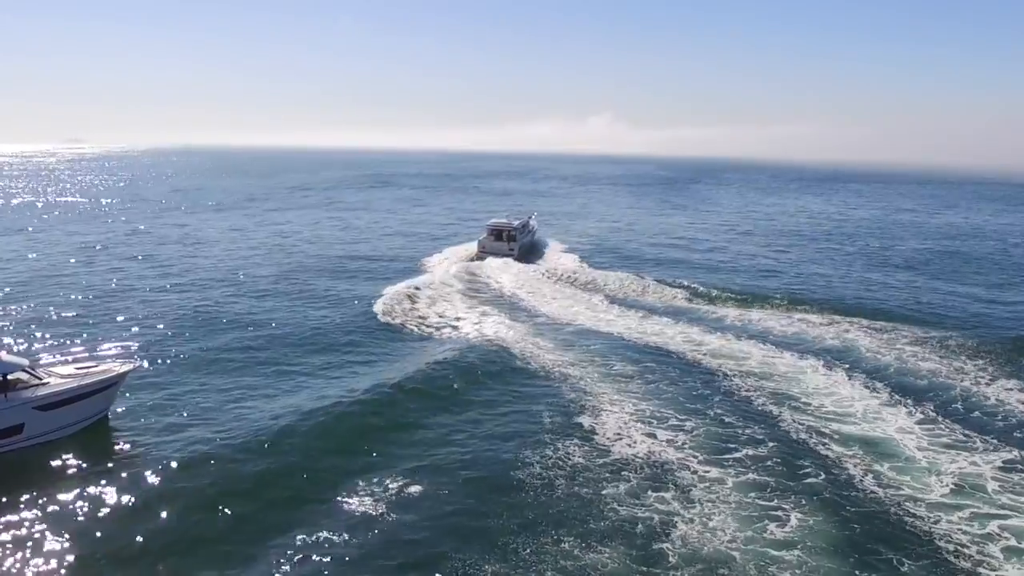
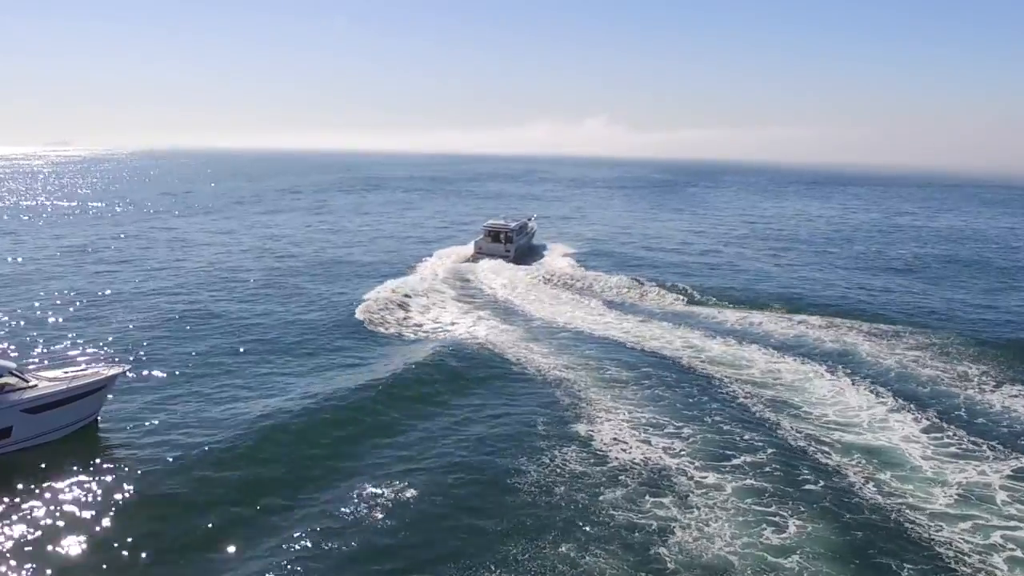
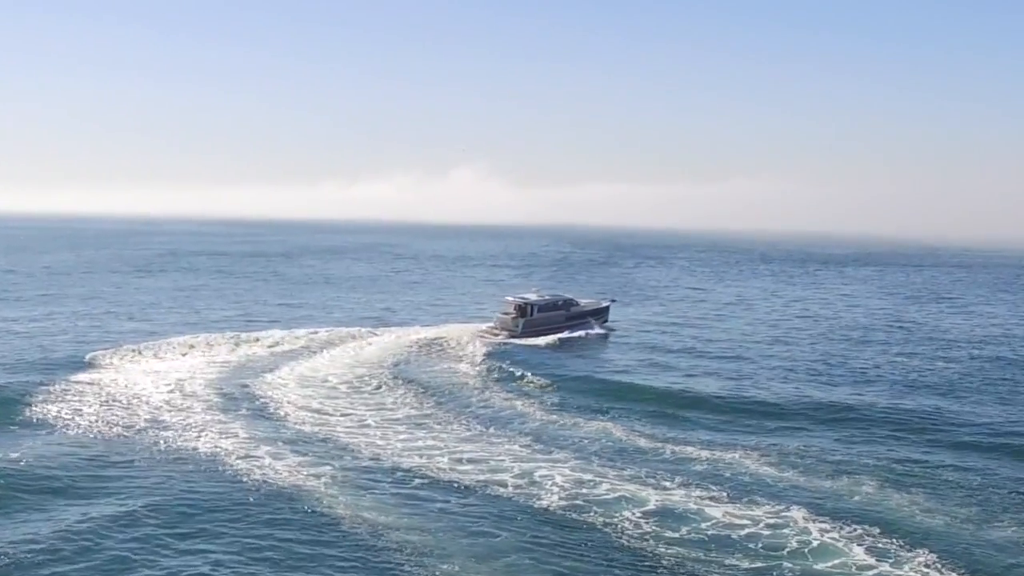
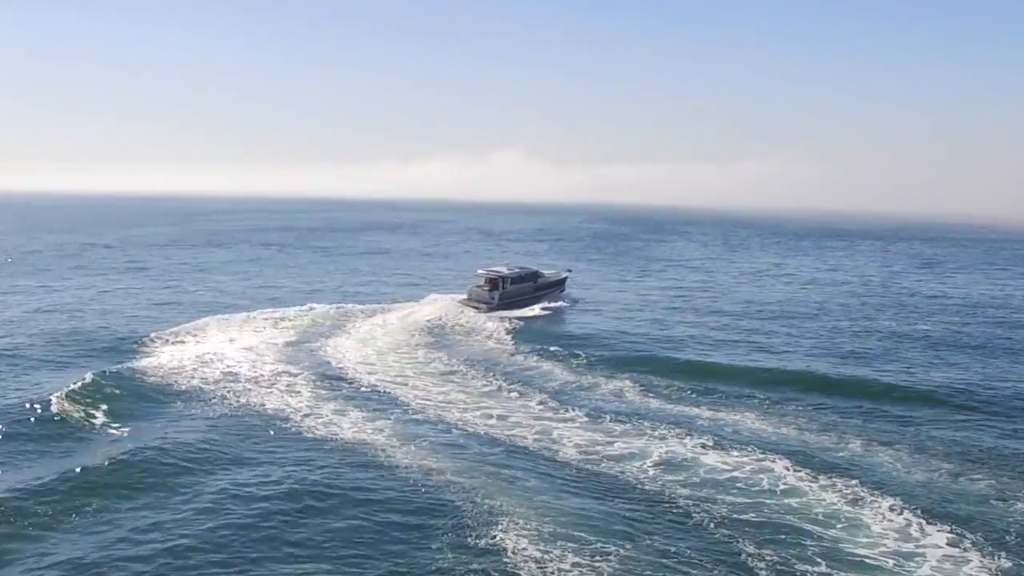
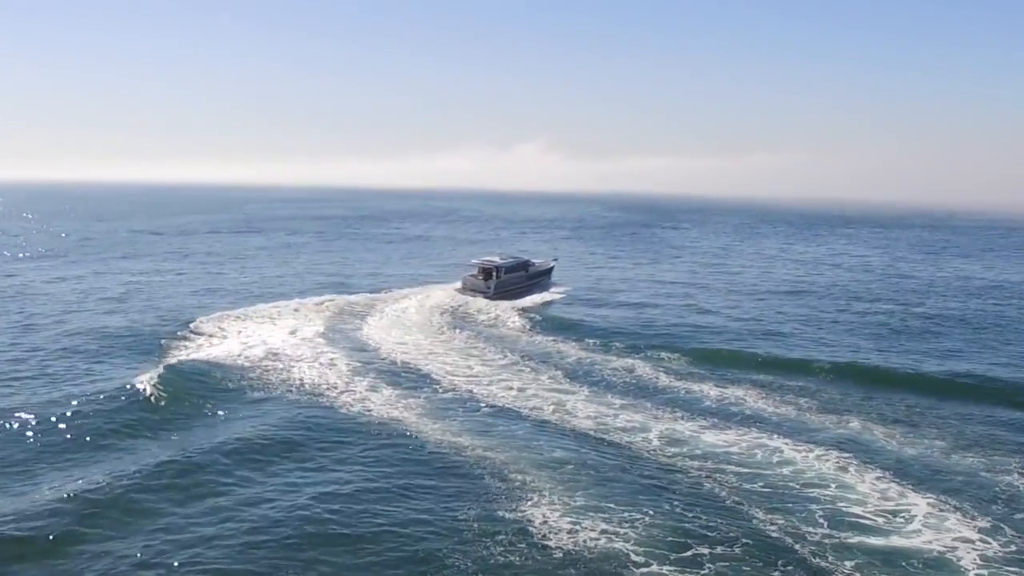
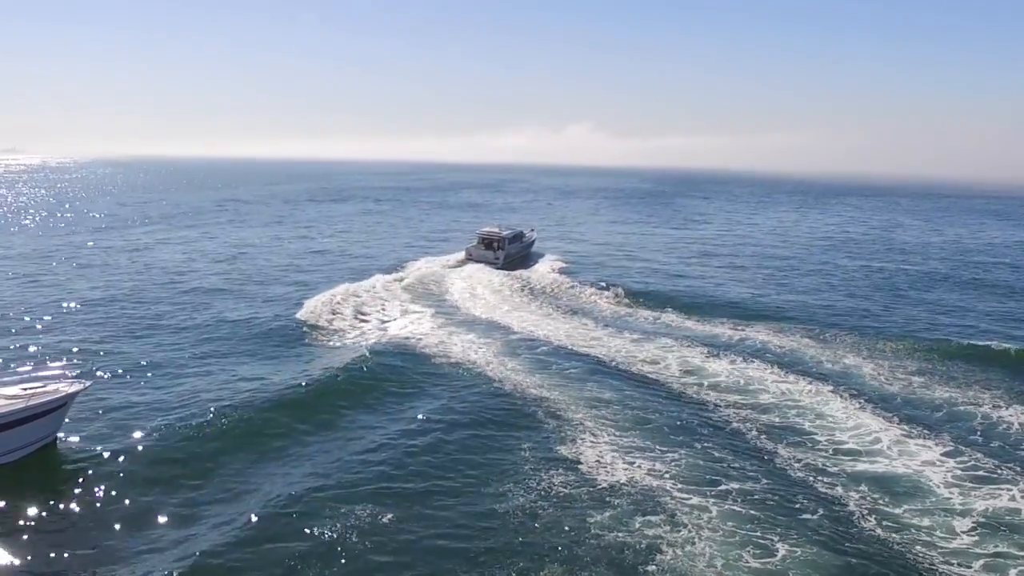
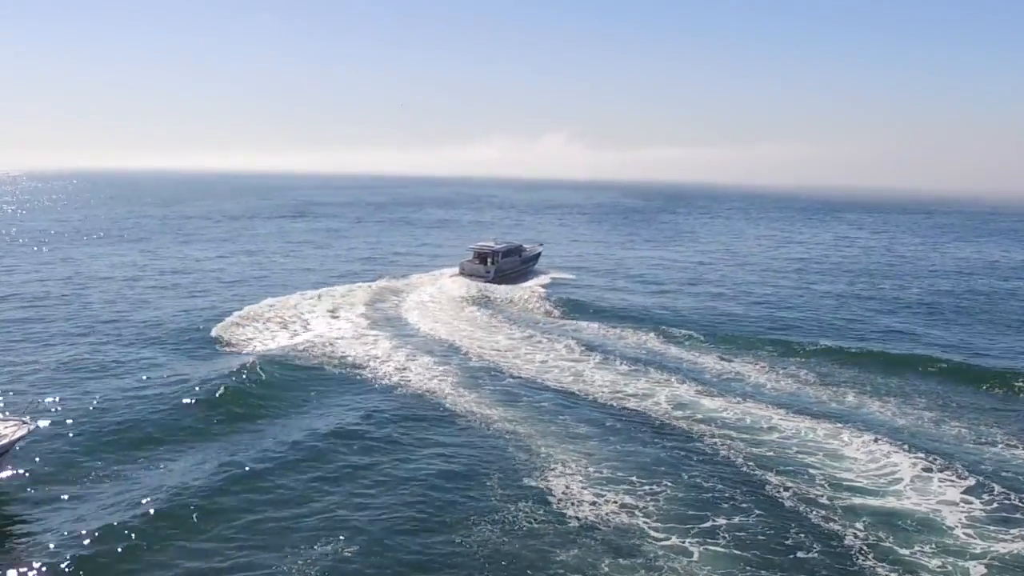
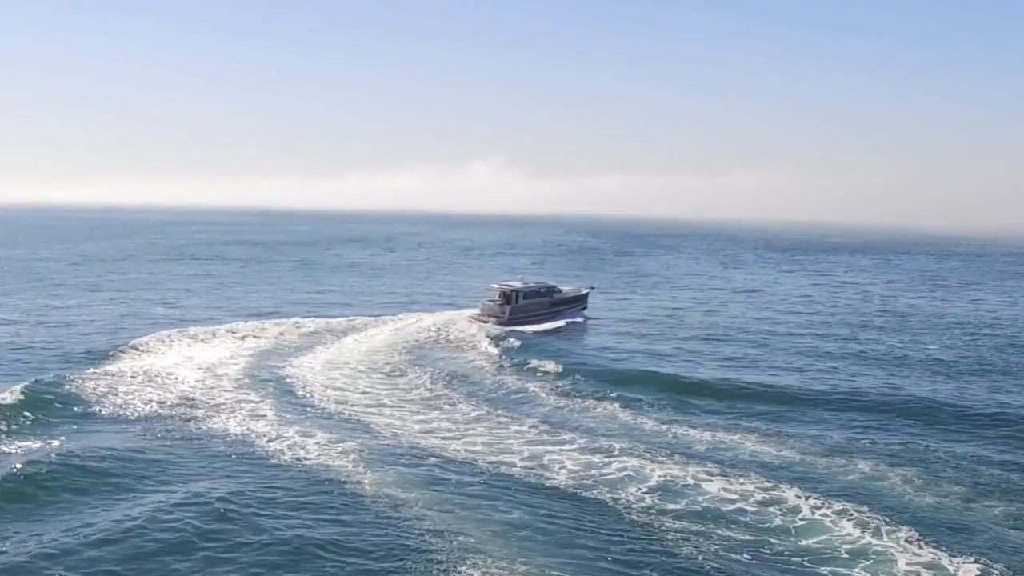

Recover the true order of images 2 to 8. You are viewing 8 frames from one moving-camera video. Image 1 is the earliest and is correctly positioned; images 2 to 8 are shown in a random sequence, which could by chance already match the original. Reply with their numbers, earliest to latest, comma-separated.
2, 6, 7, 5, 4, 8, 3
